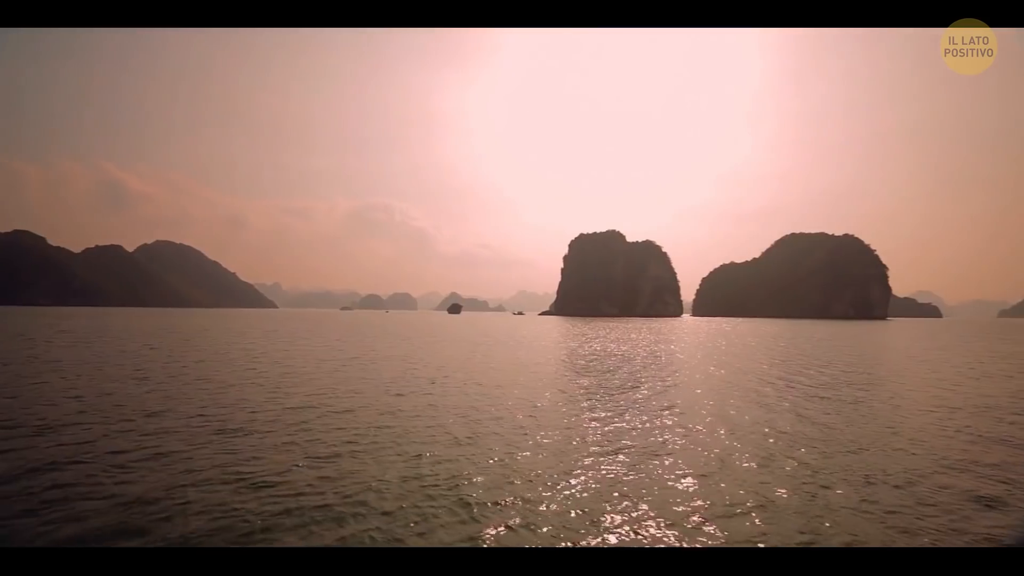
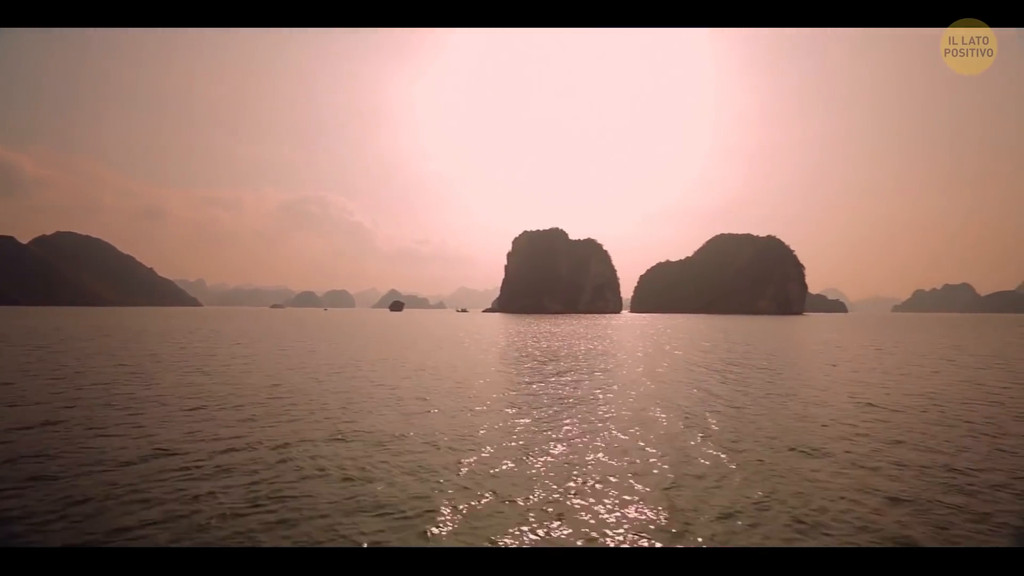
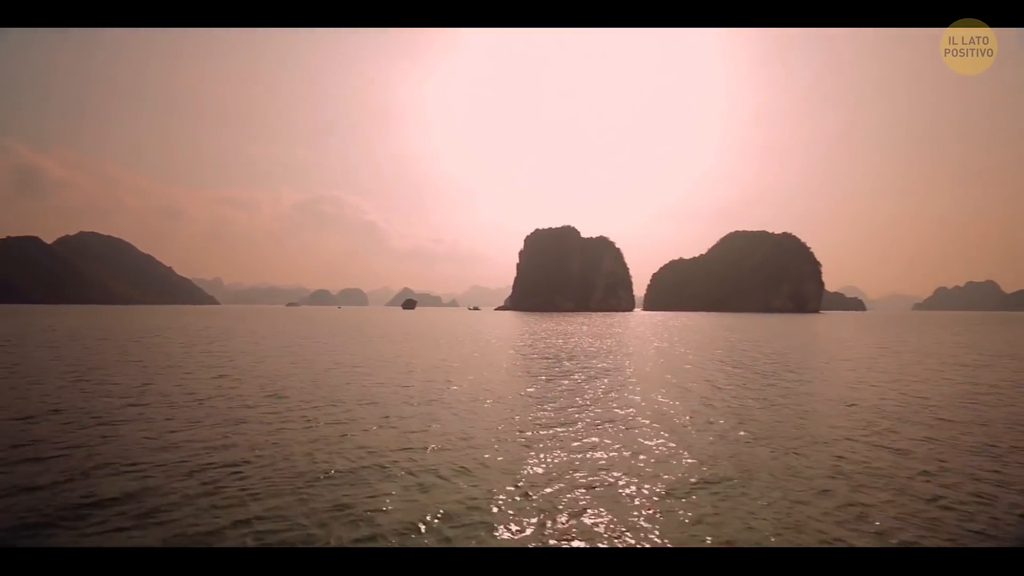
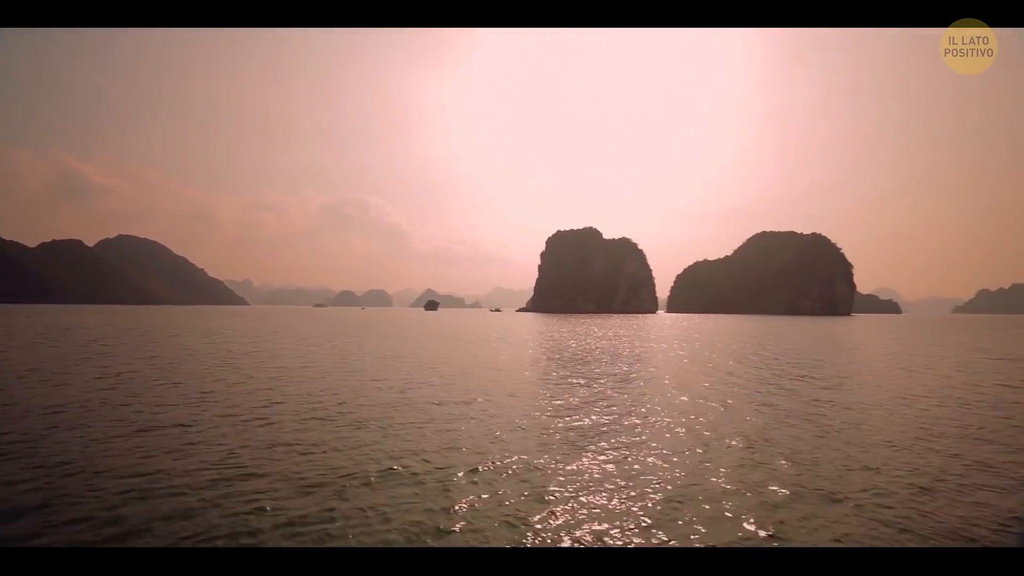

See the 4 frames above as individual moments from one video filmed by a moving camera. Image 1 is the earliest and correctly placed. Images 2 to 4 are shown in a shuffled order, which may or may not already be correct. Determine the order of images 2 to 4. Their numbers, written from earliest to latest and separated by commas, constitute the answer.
4, 3, 2
